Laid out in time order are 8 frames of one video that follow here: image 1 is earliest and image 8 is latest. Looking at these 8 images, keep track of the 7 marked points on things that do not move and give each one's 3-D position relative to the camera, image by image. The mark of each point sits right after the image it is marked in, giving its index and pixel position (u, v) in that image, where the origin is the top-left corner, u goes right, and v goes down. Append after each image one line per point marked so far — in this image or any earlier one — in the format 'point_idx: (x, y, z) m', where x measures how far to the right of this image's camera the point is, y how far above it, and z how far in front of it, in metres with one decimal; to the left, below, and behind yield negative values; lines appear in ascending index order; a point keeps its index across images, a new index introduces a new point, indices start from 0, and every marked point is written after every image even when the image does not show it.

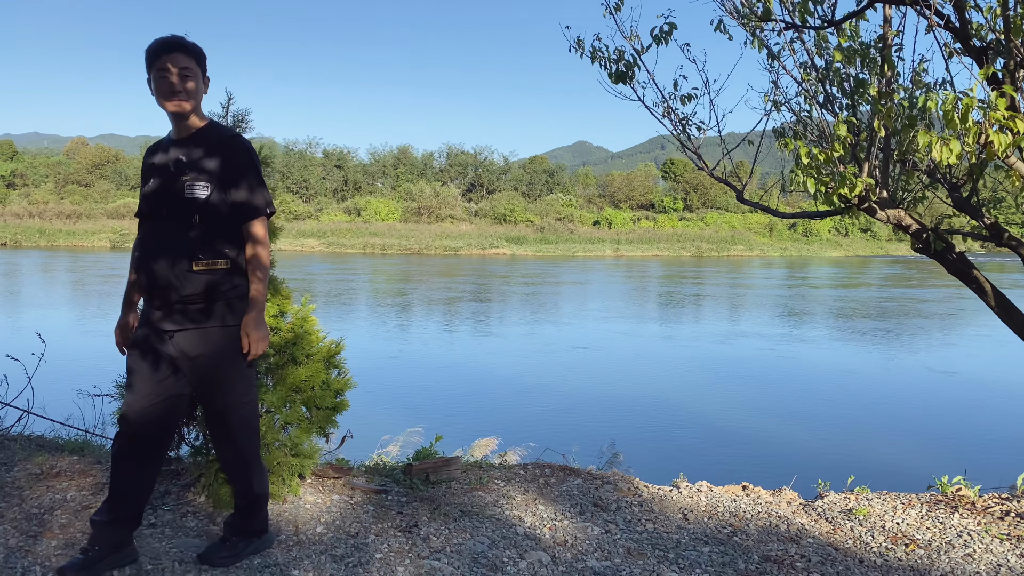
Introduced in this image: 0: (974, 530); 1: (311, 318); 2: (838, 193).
0: (+2.0, -1.1, +3.6) m
1: (-0.9, -0.1, +3.7) m
2: (+1.7, +0.5, +4.2) m
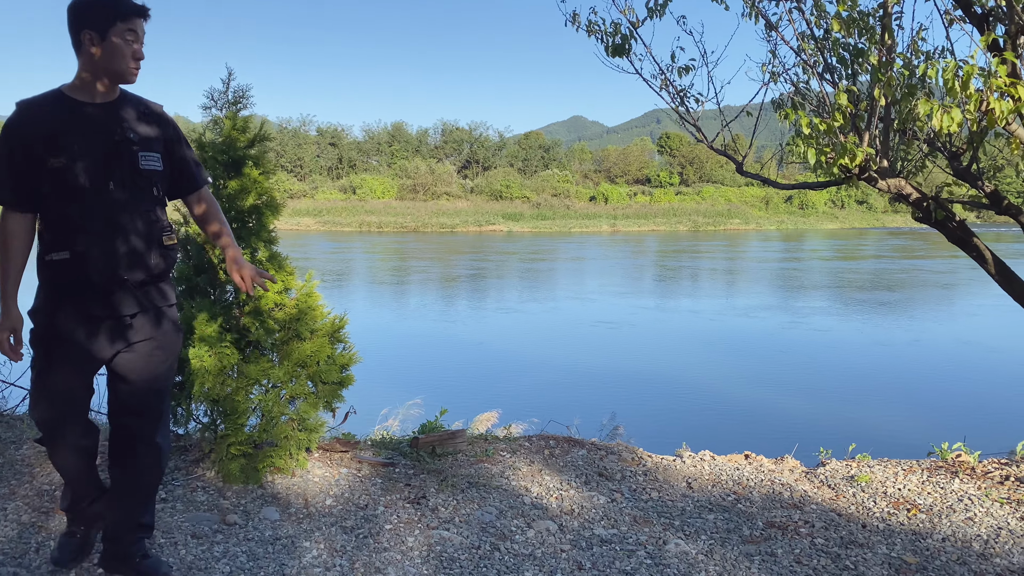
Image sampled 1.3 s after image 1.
0: (+2.1, -0.9, +3.7) m
1: (-0.9, 0.0, +3.7) m
2: (+1.7, +0.6, +4.2) m
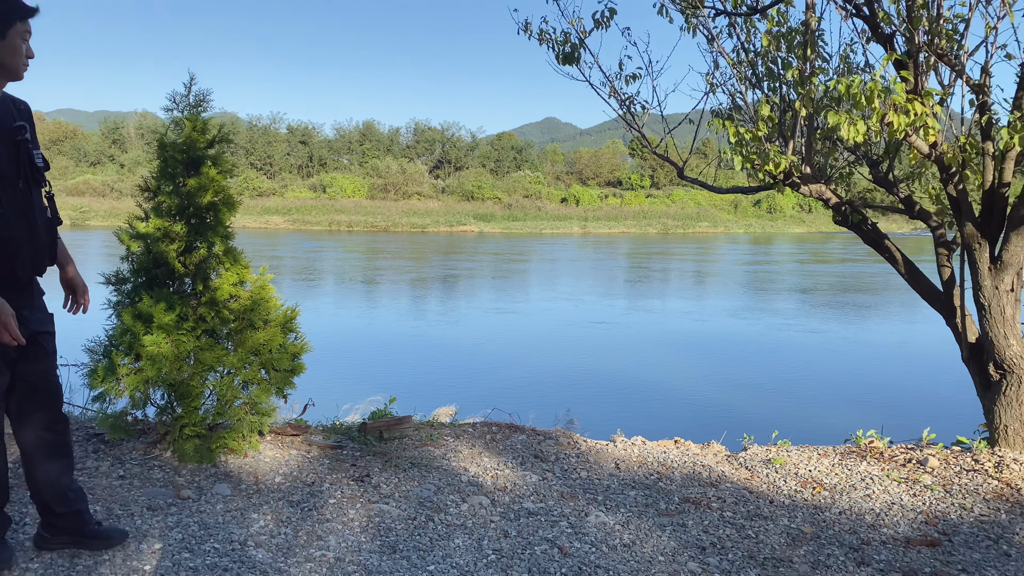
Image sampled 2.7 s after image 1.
0: (+1.8, -0.9, +4.0) m
1: (-1.2, 0.0, +4.0) m
2: (+1.4, +0.7, +4.5) m
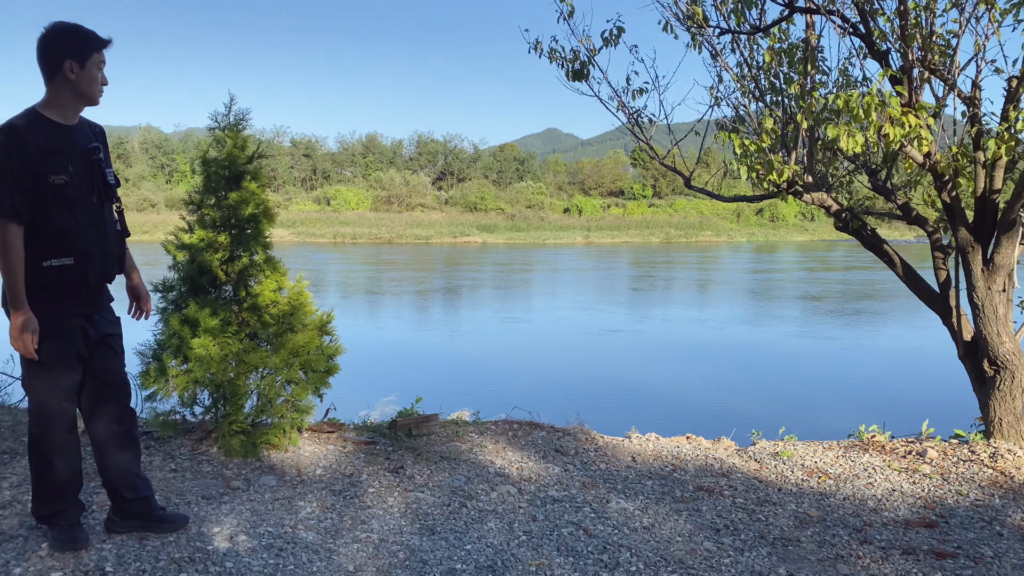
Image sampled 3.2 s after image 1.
0: (+1.9, -0.9, +4.3) m
1: (-1.1, 0.0, +4.2) m
2: (+1.5, +0.6, +4.8) m
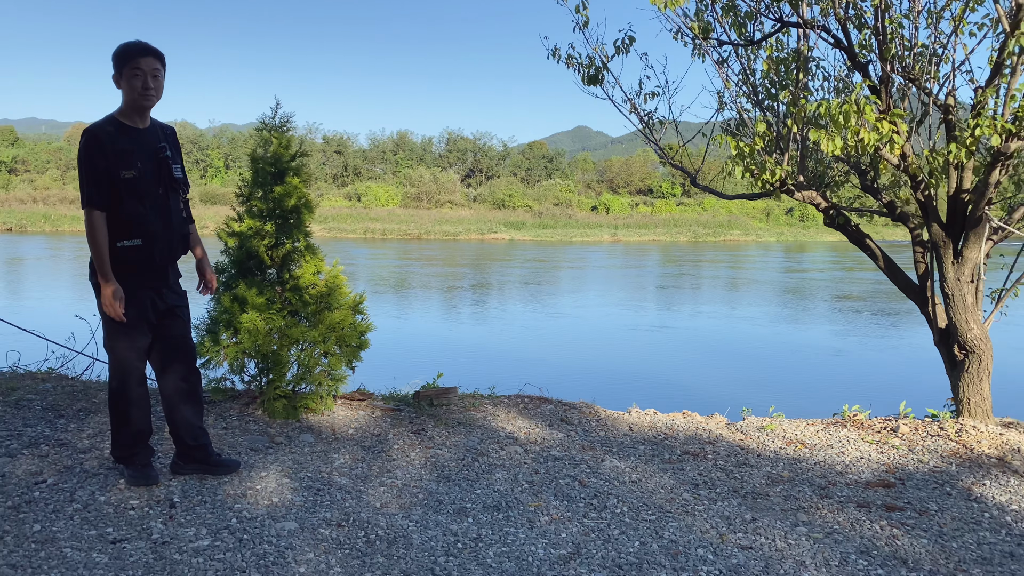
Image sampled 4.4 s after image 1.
0: (+2.0, -0.9, +4.7) m
1: (-1.0, +0.1, +4.8) m
2: (+1.6, +0.7, +5.2) m
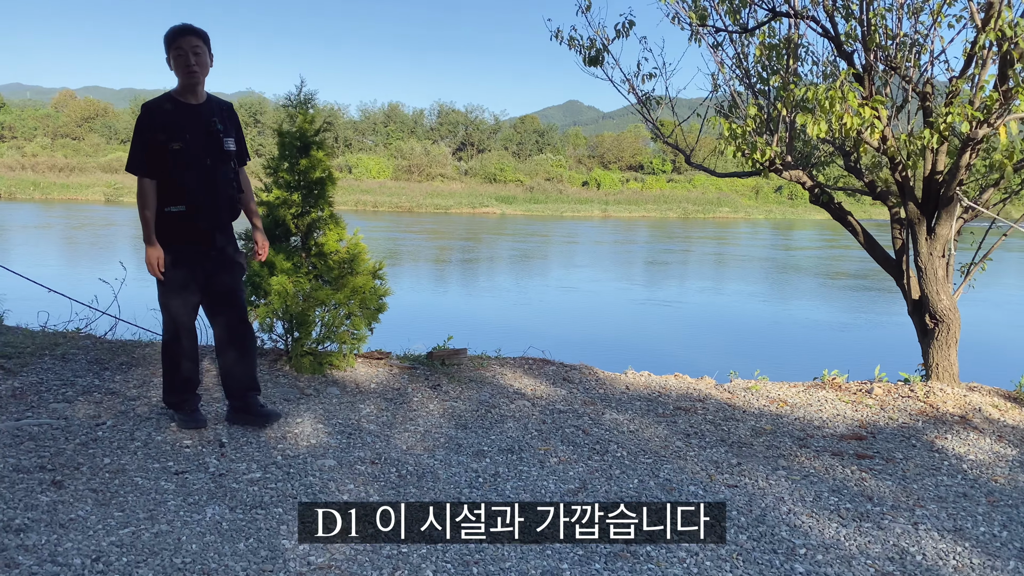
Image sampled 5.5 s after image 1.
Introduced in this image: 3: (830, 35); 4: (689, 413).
0: (+2.0, -0.7, +5.1) m
1: (-0.9, +0.3, +5.1) m
2: (+1.6, +0.9, +5.6) m
3: (+2.1, +1.6, +5.3) m
4: (+1.0, -0.7, +4.6) m
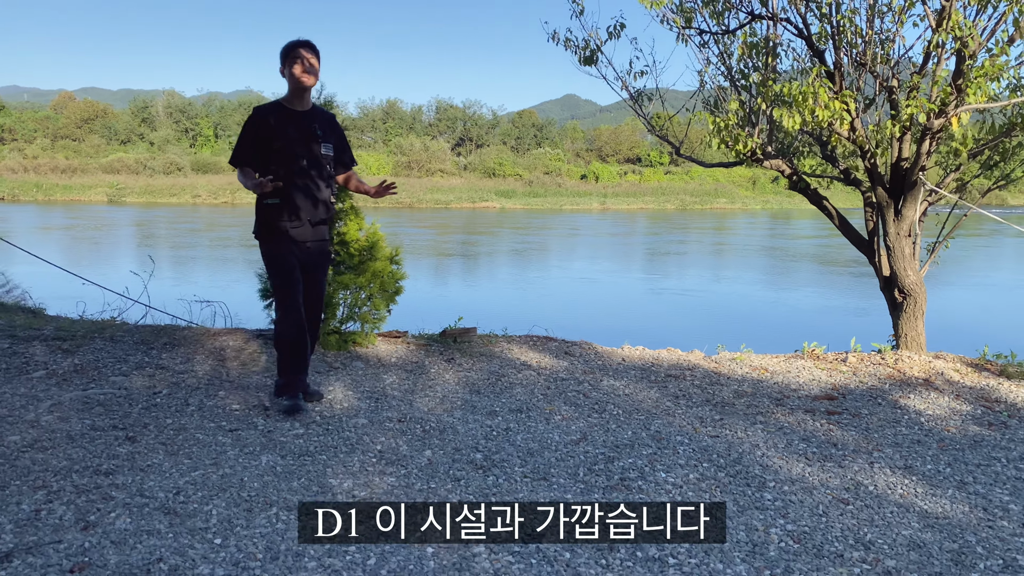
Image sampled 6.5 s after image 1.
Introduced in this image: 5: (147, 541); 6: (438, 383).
0: (+2.0, -0.5, +5.6) m
1: (-0.9, +0.4, +5.6) m
2: (+1.7, +1.0, +6.1) m
3: (+2.1, +1.8, +5.8) m
4: (+1.1, -0.6, +5.1) m
5: (-1.2, -0.8, +2.7) m
6: (-0.4, -0.6, +4.8) m
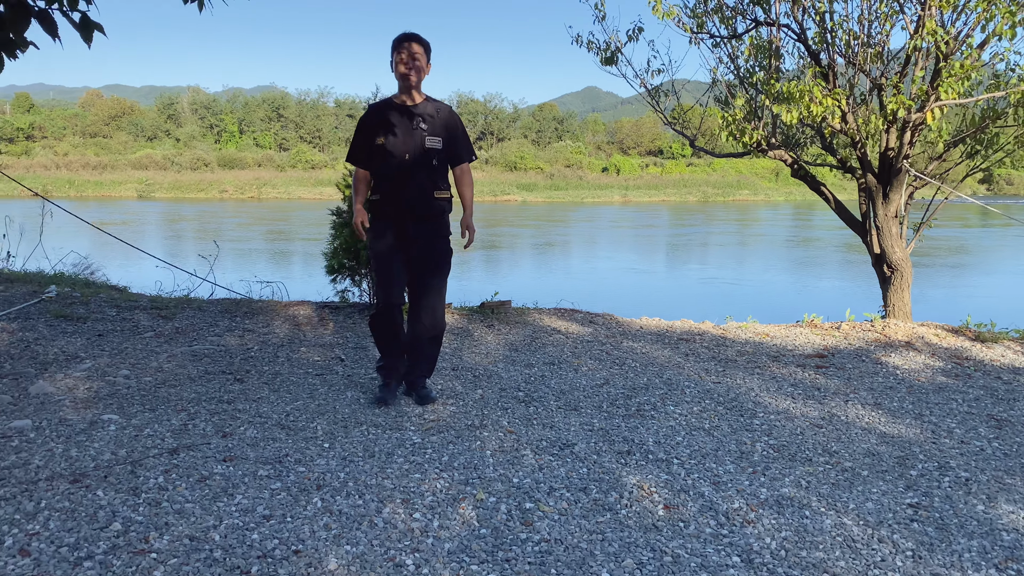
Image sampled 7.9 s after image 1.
0: (+2.3, -0.3, +6.4) m
1: (-0.7, +0.6, +6.4) m
2: (+1.9, +1.2, +6.8) m
3: (+2.3, +2.0, +6.5) m
4: (+1.3, -0.4, +5.9) m
5: (-1.0, -0.7, +3.6) m
6: (-0.2, -0.4, +5.6) m
